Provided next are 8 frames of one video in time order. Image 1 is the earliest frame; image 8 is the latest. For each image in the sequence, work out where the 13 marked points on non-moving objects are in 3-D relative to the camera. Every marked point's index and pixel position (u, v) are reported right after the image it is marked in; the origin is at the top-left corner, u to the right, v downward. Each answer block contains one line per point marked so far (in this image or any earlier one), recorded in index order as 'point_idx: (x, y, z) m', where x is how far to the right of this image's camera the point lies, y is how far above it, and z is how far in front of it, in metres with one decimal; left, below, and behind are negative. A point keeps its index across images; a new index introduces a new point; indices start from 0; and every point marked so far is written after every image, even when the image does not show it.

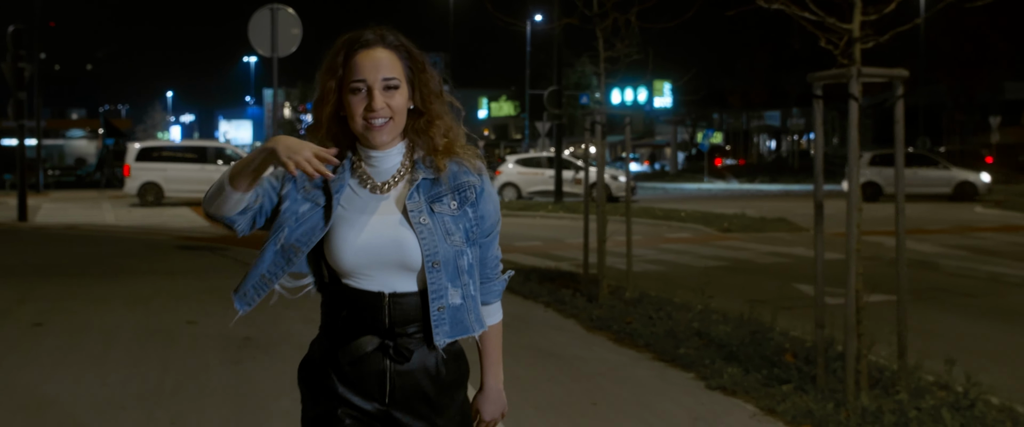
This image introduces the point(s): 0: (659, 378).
0: (+1.0, -1.1, +6.7) m
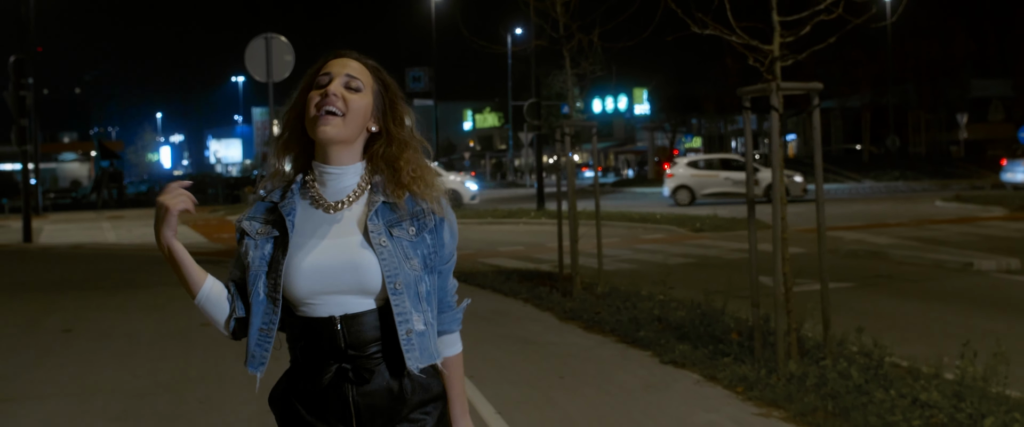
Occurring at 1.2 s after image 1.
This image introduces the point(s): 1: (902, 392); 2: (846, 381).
0: (+0.9, -1.1, +7.6) m
1: (+2.2, -1.0, +5.6) m
2: (+2.1, -1.0, +6.1) m
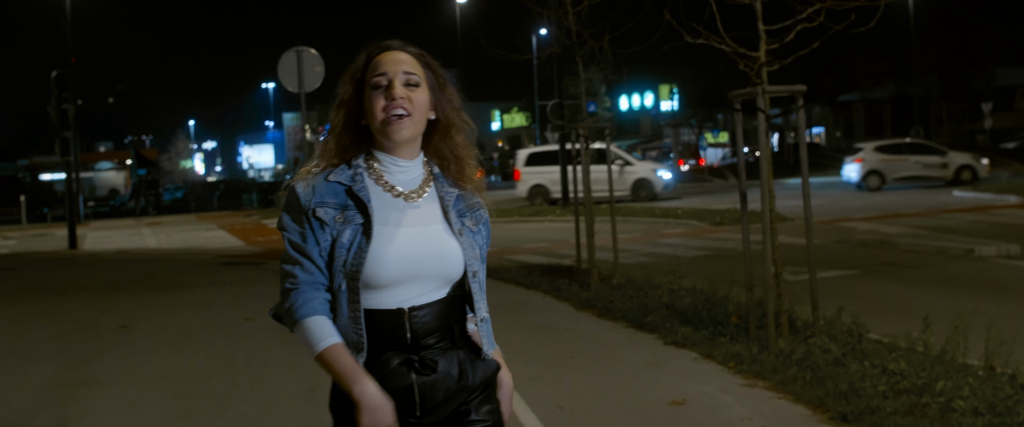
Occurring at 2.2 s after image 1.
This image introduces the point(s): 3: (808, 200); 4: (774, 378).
0: (+1.0, -1.1, +8.4) m
1: (+2.3, -0.9, +6.2) m
2: (+2.2, -0.9, +6.8) m
3: (+2.4, +0.1, +7.8) m
4: (+1.7, -1.1, +6.5) m
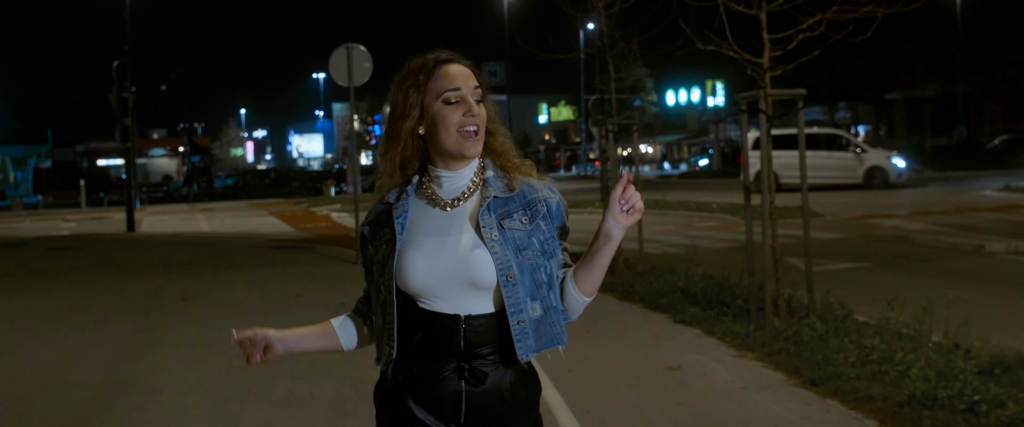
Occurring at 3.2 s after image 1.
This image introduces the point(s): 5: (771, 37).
0: (+1.2, -1.0, +9.2) m
1: (+2.4, -0.9, +7.0) m
2: (+2.3, -0.9, +7.6) m
3: (+2.6, +0.1, +8.6) m
4: (+1.8, -1.0, +7.3) m
5: (+2.2, +1.5, +8.5) m
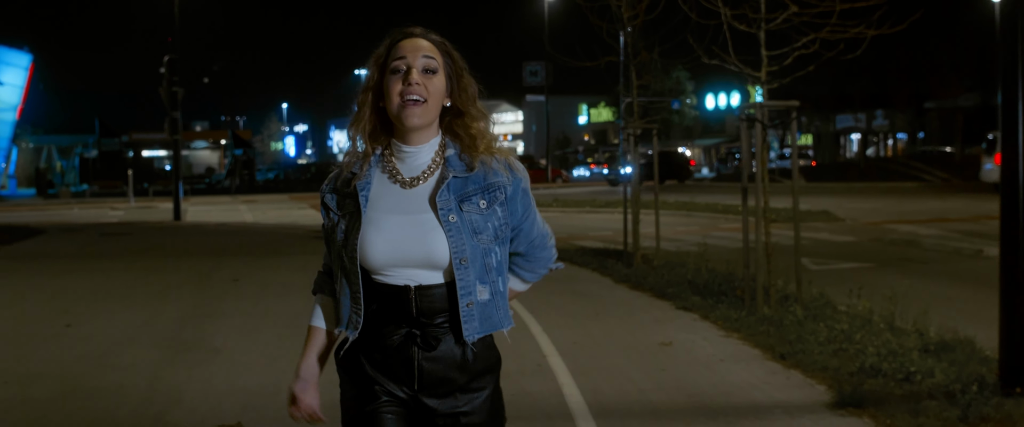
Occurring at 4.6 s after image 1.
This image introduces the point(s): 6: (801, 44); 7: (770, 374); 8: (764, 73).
0: (+1.4, -0.9, +10.2) m
1: (+2.5, -0.9, +7.9) m
2: (+2.4, -0.9, +8.5) m
3: (+2.8, +0.1, +9.5) m
4: (+2.0, -1.0, +8.2) m
5: (+2.5, +1.5, +9.4) m
6: (+2.8, +1.6, +9.5) m
7: (+1.8, -1.1, +6.7) m
8: (+2.4, +1.3, +9.4) m
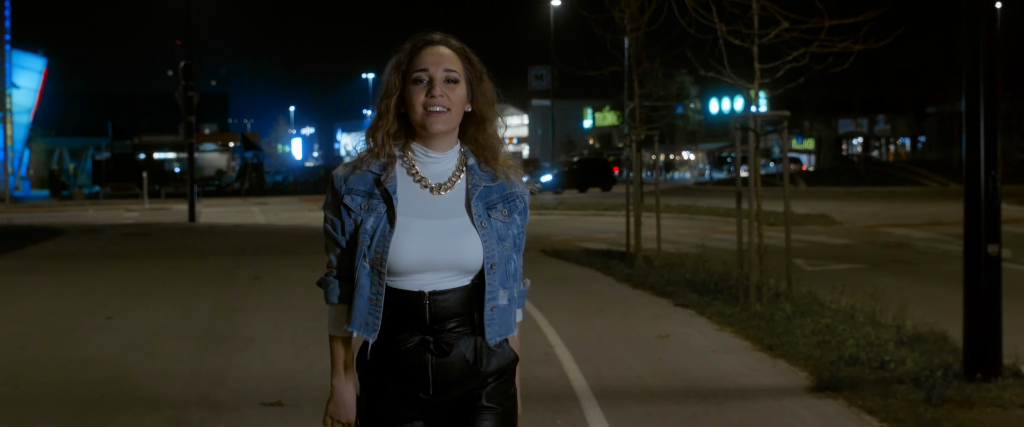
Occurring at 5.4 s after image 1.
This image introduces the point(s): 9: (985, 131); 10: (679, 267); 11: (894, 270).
0: (+1.5, -1.0, +10.8) m
1: (+2.6, -0.9, +8.6) m
2: (+2.5, -0.9, +9.2) m
3: (+2.8, +0.1, +10.1) m
4: (+2.0, -1.0, +8.9) m
5: (+2.6, +1.5, +10.1) m
6: (+2.9, +1.6, +10.1) m
7: (+1.8, -1.1, +7.4) m
8: (+2.5, +1.3, +10.1) m
9: (+3.1, +0.6, +6.4) m
10: (+2.2, -0.7, +13.1) m
11: (+5.1, -0.8, +13.0) m
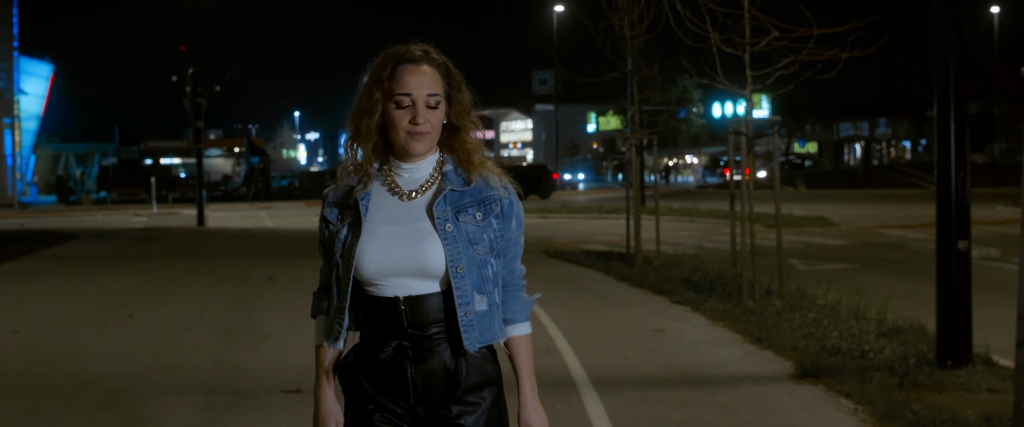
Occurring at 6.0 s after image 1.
0: (+1.5, -1.0, +11.3) m
1: (+2.6, -0.9, +9.0) m
2: (+2.5, -0.9, +9.6) m
3: (+2.9, +0.1, +10.6) m
4: (+2.1, -1.0, +9.3) m
5: (+2.6, +1.5, +10.6) m
6: (+2.9, +1.6, +10.6) m
7: (+1.9, -1.1, +7.8) m
8: (+2.5, +1.3, +10.5) m
9: (+3.1, +0.6, +6.9) m
10: (+2.3, -0.7, +13.5) m
11: (+5.2, -0.8, +13.5) m
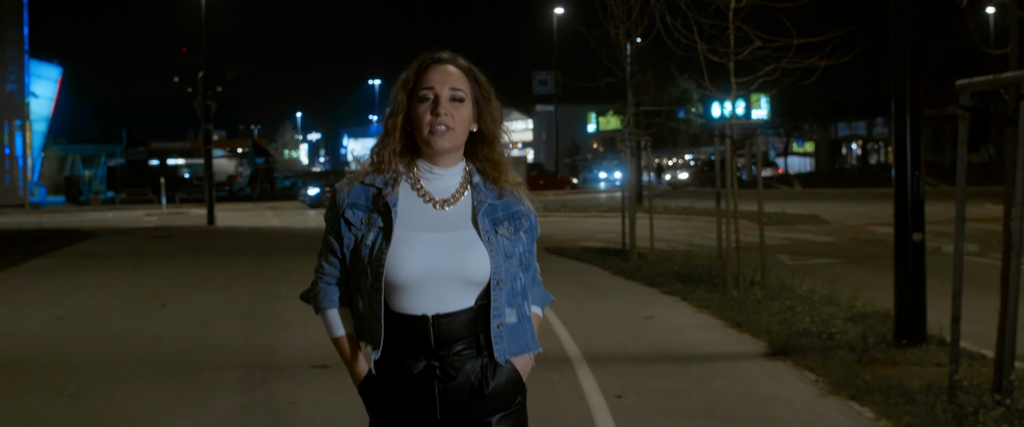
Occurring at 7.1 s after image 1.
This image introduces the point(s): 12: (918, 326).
0: (+1.6, -0.9, +12.1) m
1: (+2.7, -0.9, +9.9) m
2: (+2.6, -0.9, +10.4) m
3: (+2.9, +0.1, +11.4) m
4: (+2.1, -1.0, +10.2) m
5: (+2.6, +1.5, +11.4) m
6: (+2.9, +1.6, +11.4) m
7: (+1.9, -1.1, +8.6) m
8: (+2.6, +1.3, +11.4) m
9: (+3.1, +0.6, +7.7) m
10: (+2.3, -0.7, +14.3) m
11: (+5.2, -0.7, +14.3) m
12: (+3.2, -0.9, +7.7) m
